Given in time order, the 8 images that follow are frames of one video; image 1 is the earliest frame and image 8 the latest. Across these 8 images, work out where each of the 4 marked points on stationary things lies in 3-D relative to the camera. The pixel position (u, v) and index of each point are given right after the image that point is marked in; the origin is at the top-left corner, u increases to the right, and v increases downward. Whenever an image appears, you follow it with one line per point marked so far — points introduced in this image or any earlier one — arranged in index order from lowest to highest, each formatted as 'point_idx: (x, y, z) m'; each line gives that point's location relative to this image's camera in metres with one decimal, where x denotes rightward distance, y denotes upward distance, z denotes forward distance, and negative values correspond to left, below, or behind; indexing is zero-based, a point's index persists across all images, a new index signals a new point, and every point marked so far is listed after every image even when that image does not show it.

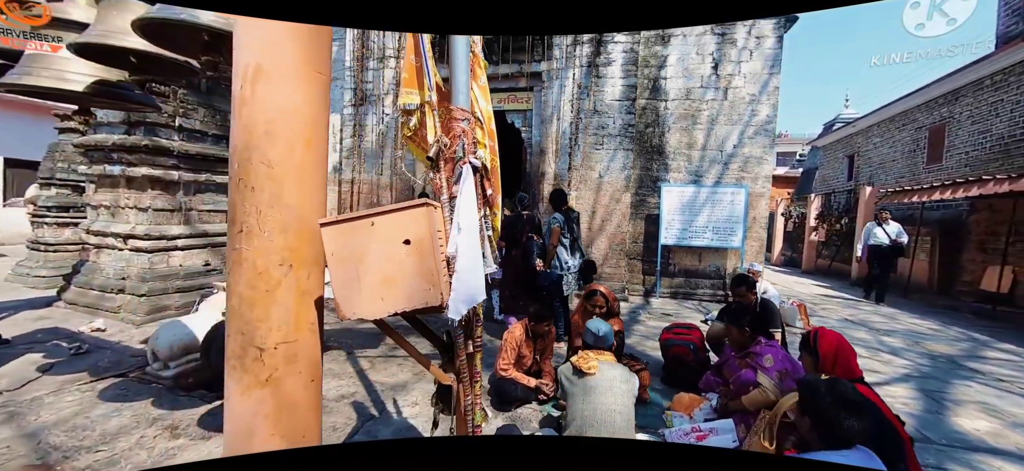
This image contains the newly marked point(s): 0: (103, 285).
0: (-4.8, -0.6, +4.6) m
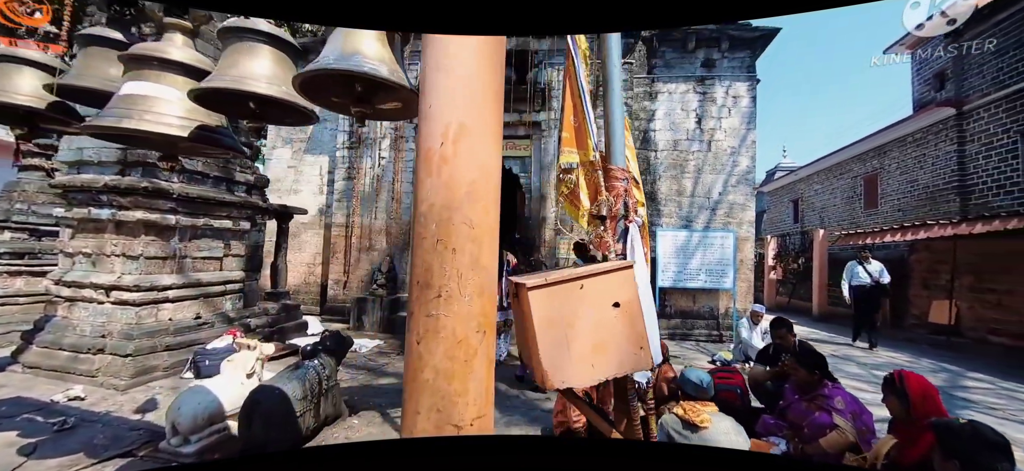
0: (-4.4, -1.1, +4.1) m
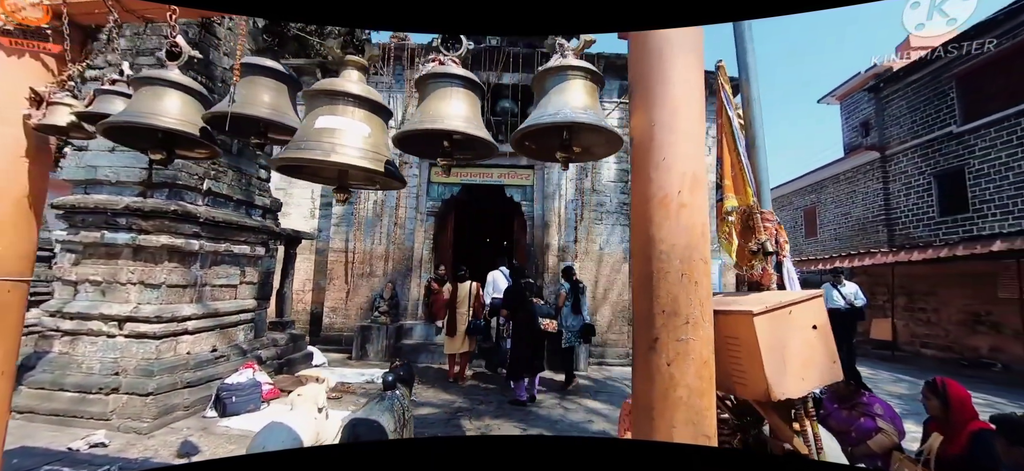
0: (-3.9, -1.4, +3.6) m
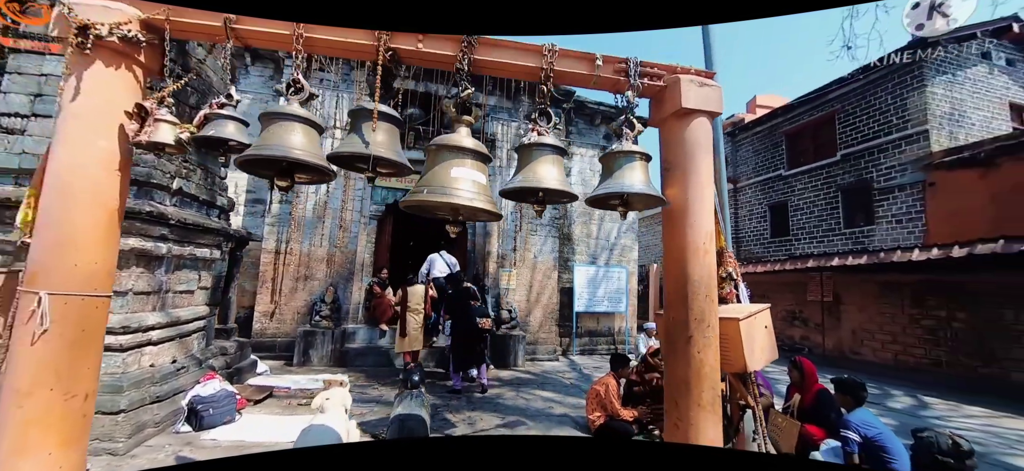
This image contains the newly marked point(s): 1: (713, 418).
0: (-3.9, -1.4, +3.2) m
1: (+1.1, -1.0, +2.2) m
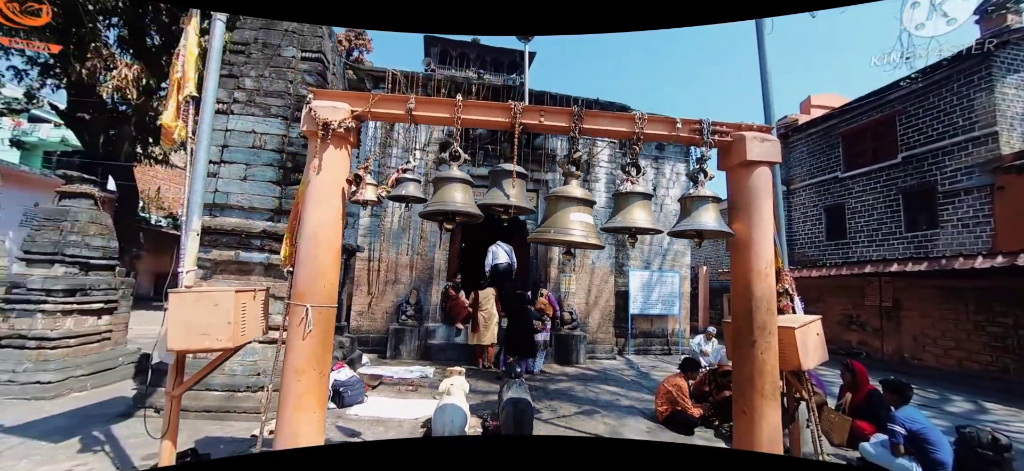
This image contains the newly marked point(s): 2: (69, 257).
0: (-3.0, -1.6, +4.2) m
1: (+1.8, -1.2, +2.8) m
2: (-6.0, -0.3, +5.3) m
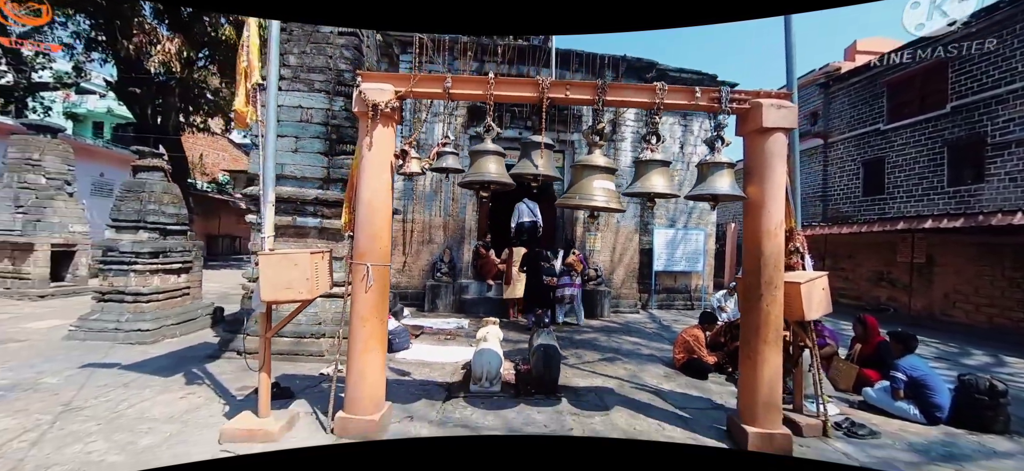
0: (-2.7, -1.2, +4.9) m
1: (+2.1, -0.9, +3.1) m
2: (-5.6, +0.2, +6.0) m
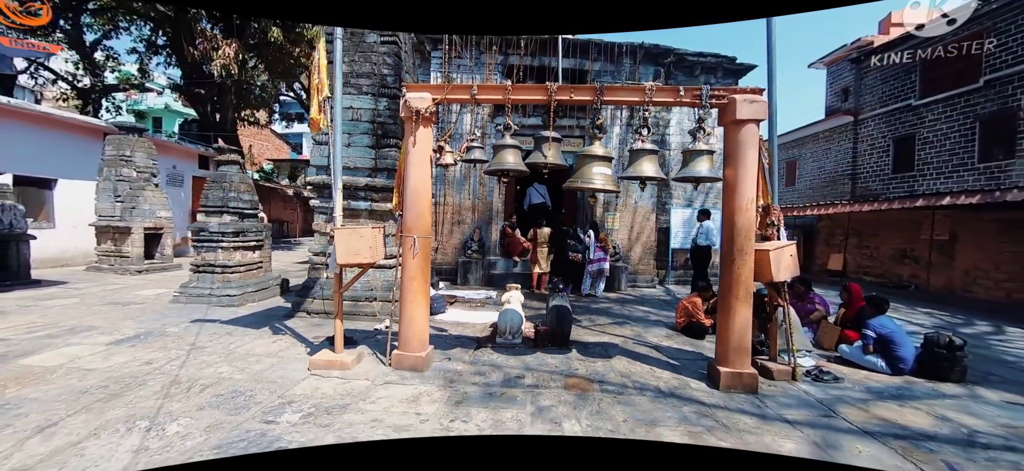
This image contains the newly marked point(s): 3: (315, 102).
0: (-2.4, -0.9, +6.0) m
1: (+2.2, -0.7, +3.8) m
2: (-5.2, +0.5, +7.2) m
3: (-2.4, +1.6, +4.8) m
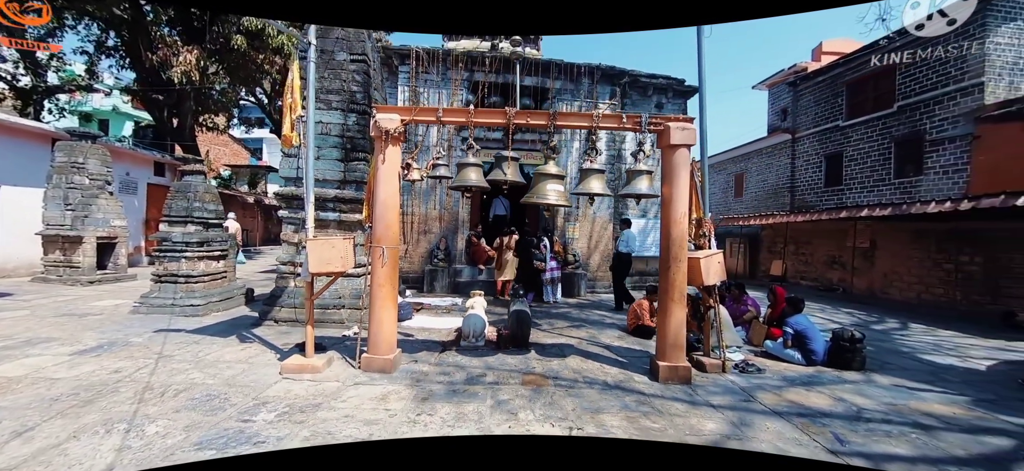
0: (-2.9, -1.1, +6.1) m
1: (+1.8, -0.8, +4.3) m
2: (-5.8, +0.3, +7.2) m
3: (-2.9, +1.5, +5.1) m
